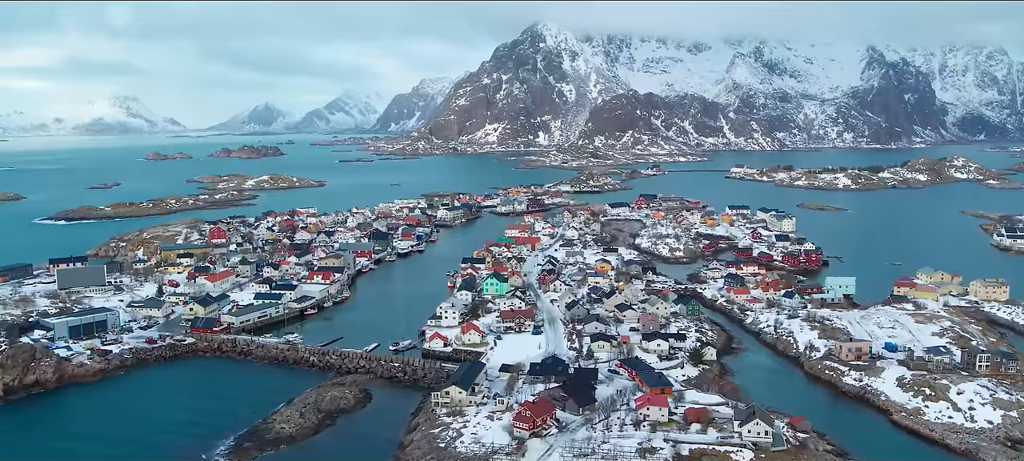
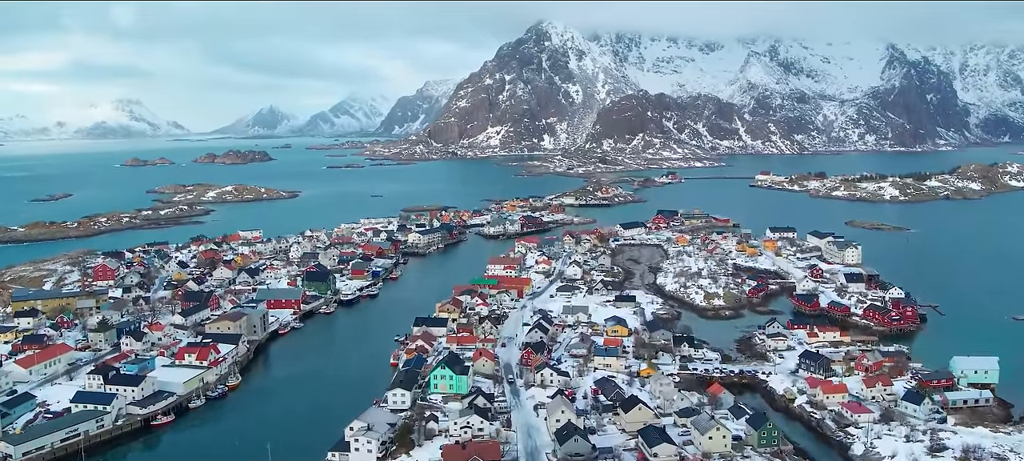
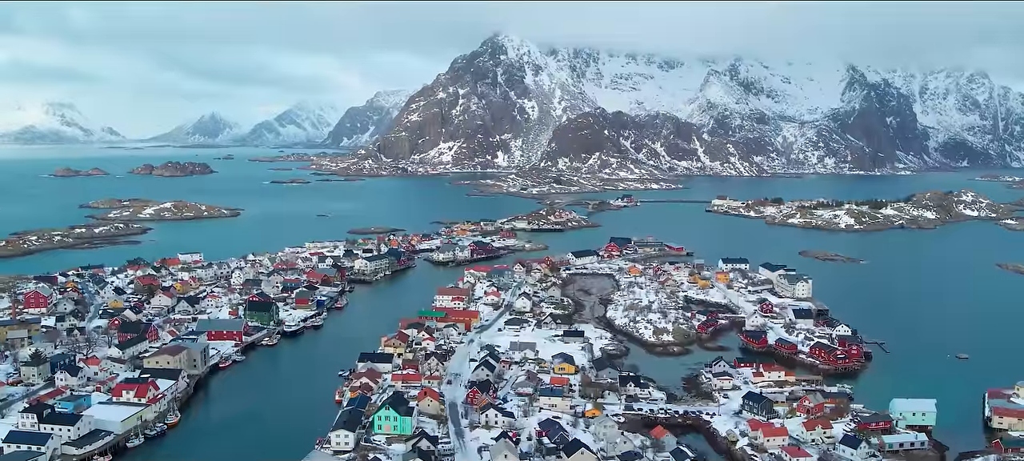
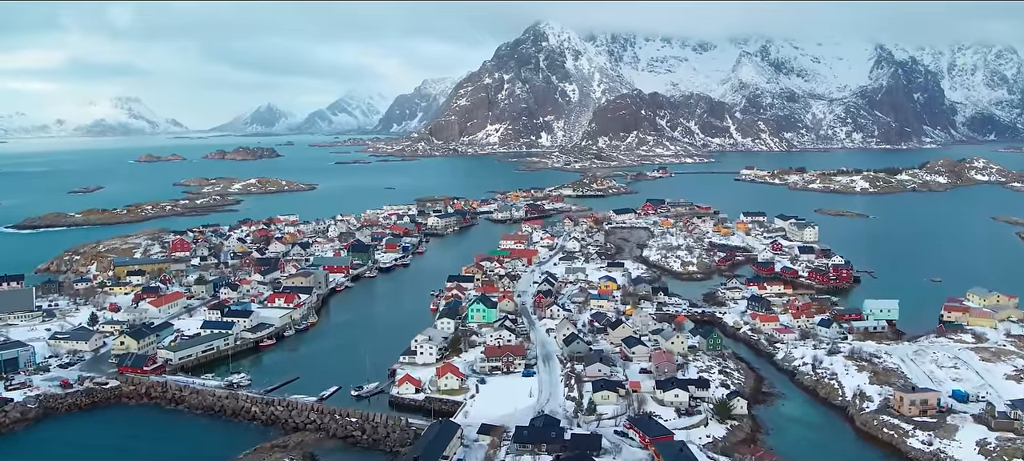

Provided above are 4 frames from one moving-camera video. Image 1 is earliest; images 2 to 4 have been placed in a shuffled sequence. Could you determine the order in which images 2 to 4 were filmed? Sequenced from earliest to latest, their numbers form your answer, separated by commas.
4, 2, 3
